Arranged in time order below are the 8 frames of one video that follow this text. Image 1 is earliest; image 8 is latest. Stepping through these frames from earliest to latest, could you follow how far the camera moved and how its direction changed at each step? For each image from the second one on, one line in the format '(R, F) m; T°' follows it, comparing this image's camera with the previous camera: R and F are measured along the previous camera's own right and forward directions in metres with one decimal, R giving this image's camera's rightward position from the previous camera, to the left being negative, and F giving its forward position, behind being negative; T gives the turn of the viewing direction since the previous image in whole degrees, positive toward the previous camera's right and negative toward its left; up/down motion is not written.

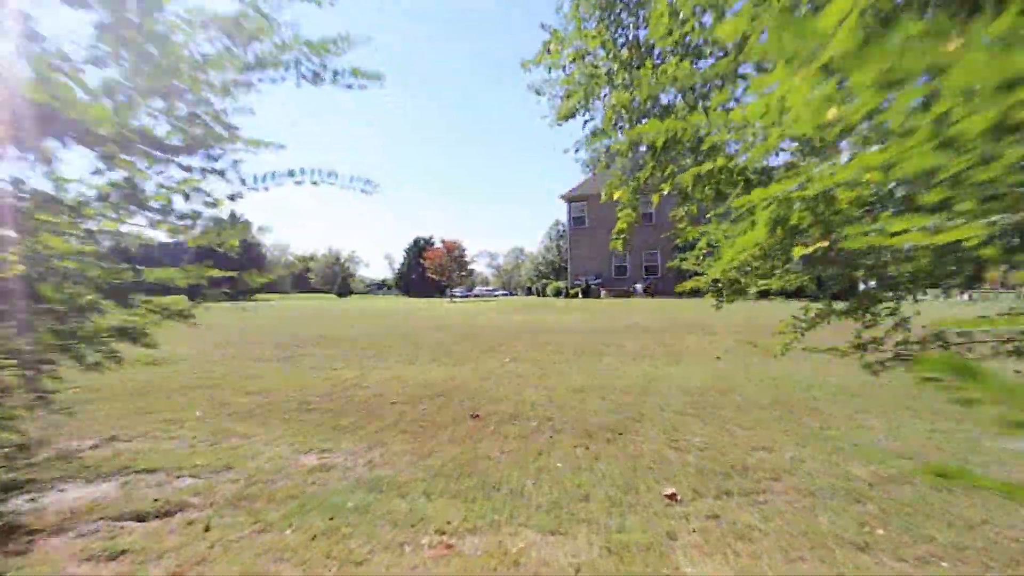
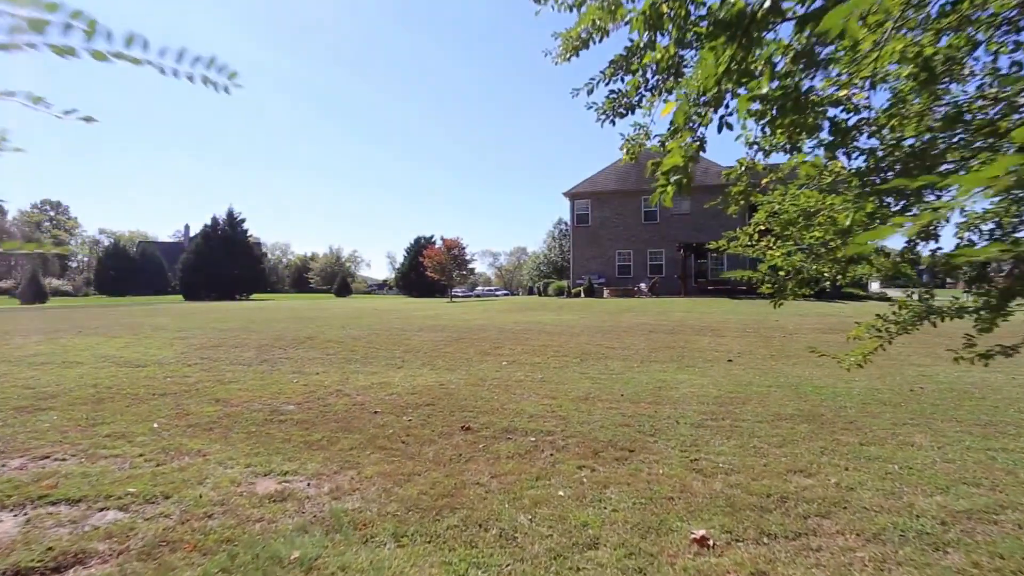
(+0.1, +0.6) m; 0°
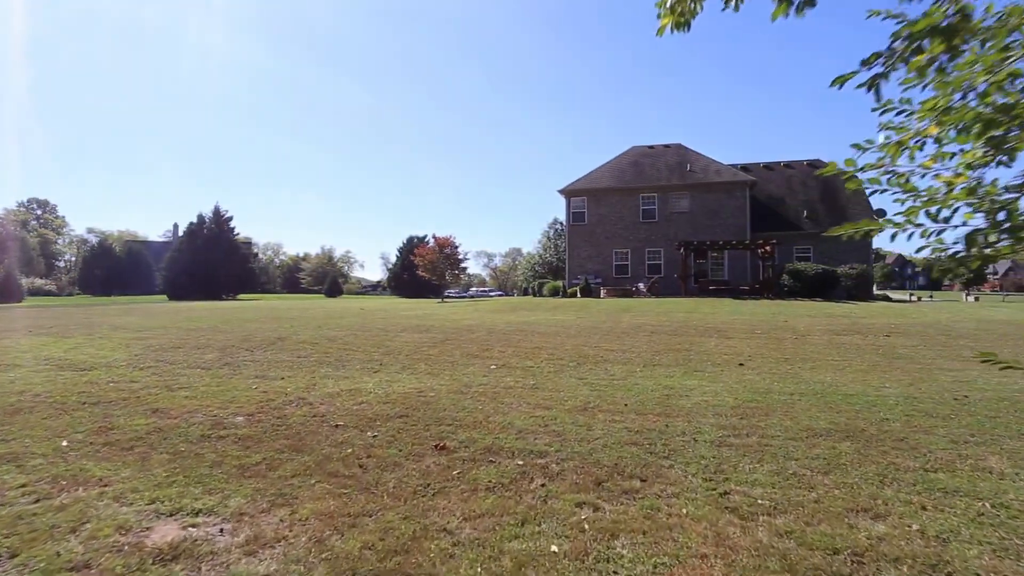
(+0.1, +0.8) m; 0°
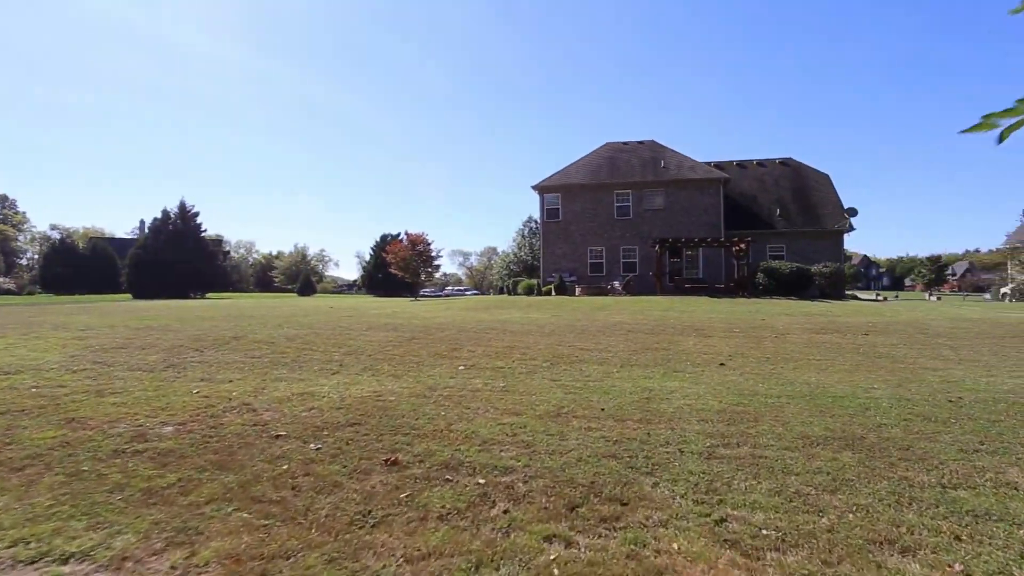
(+0.1, +0.5) m; +2°
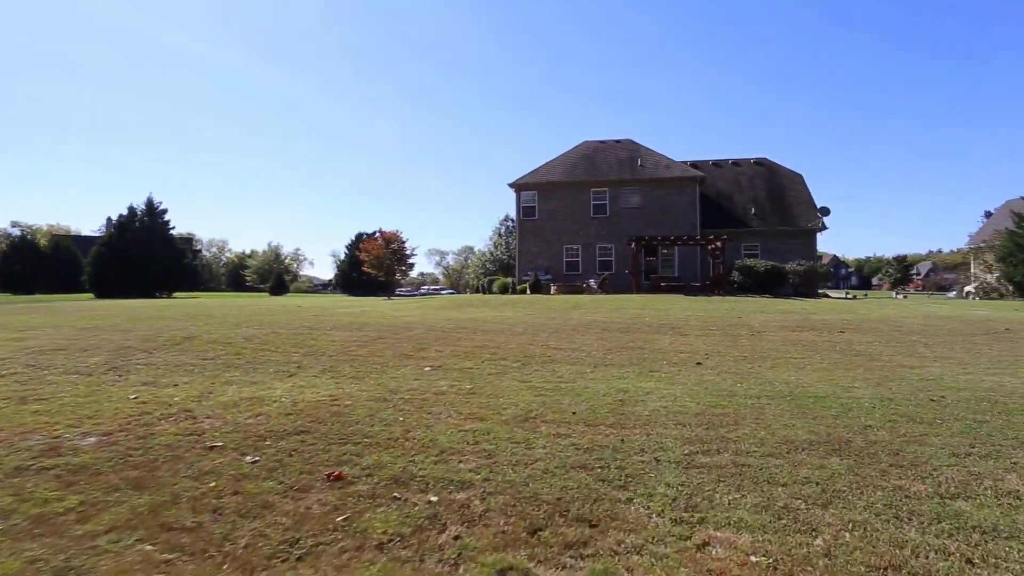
(+0.1, +0.4) m; +2°
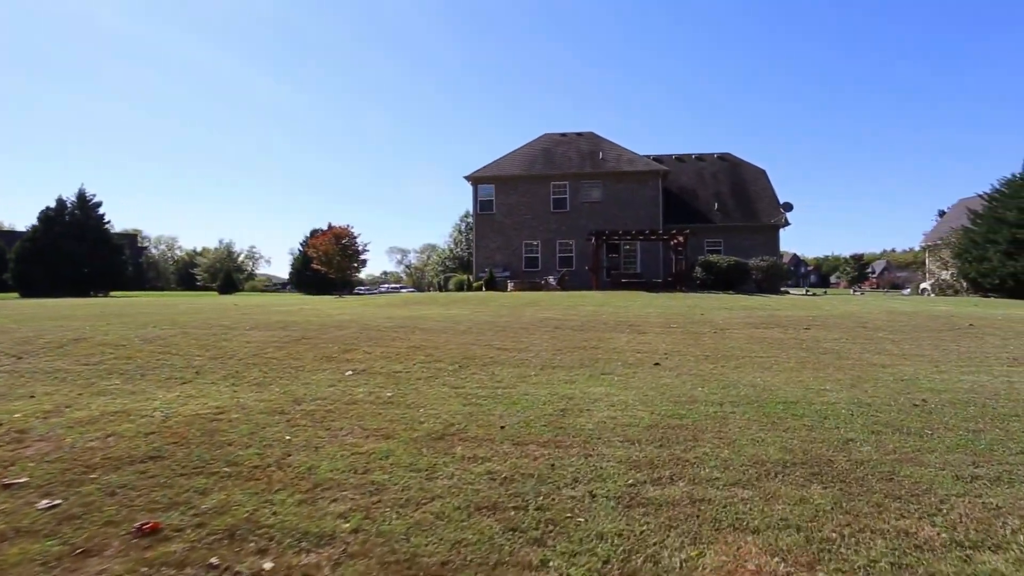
(+0.3, +0.8) m; +3°
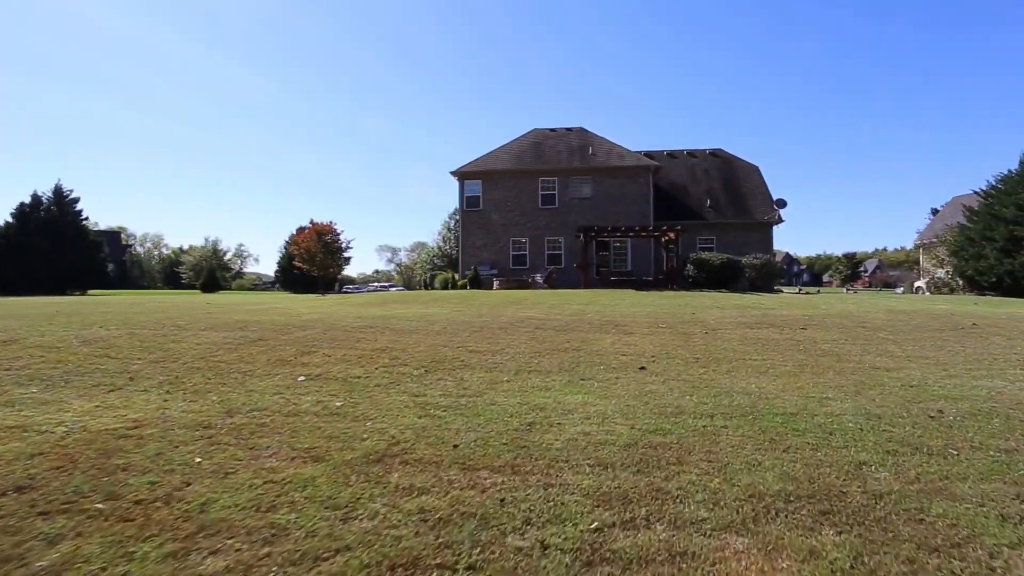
(+0.2, +0.6) m; +1°
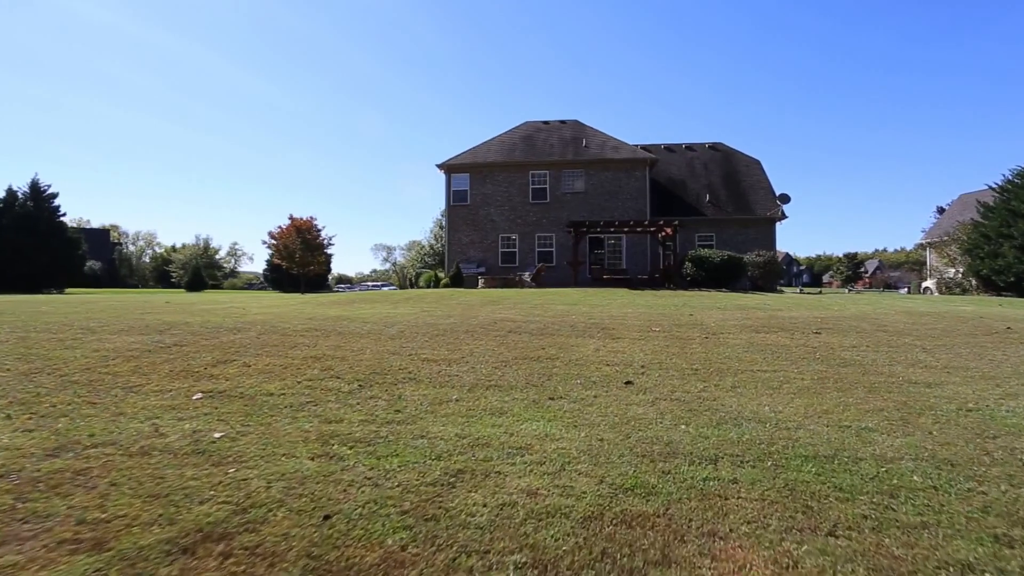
(+0.4, +1.2) m; 0°
